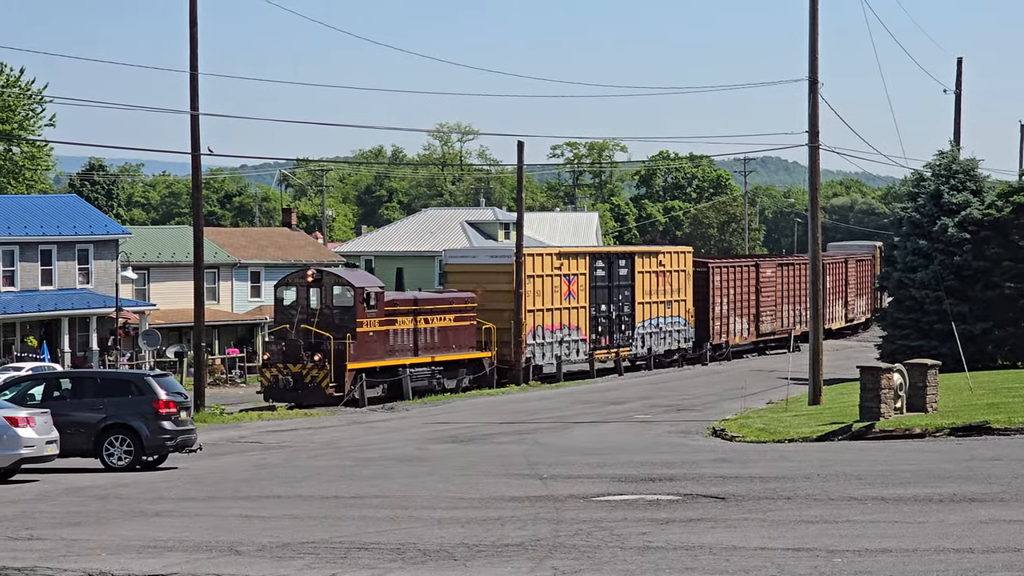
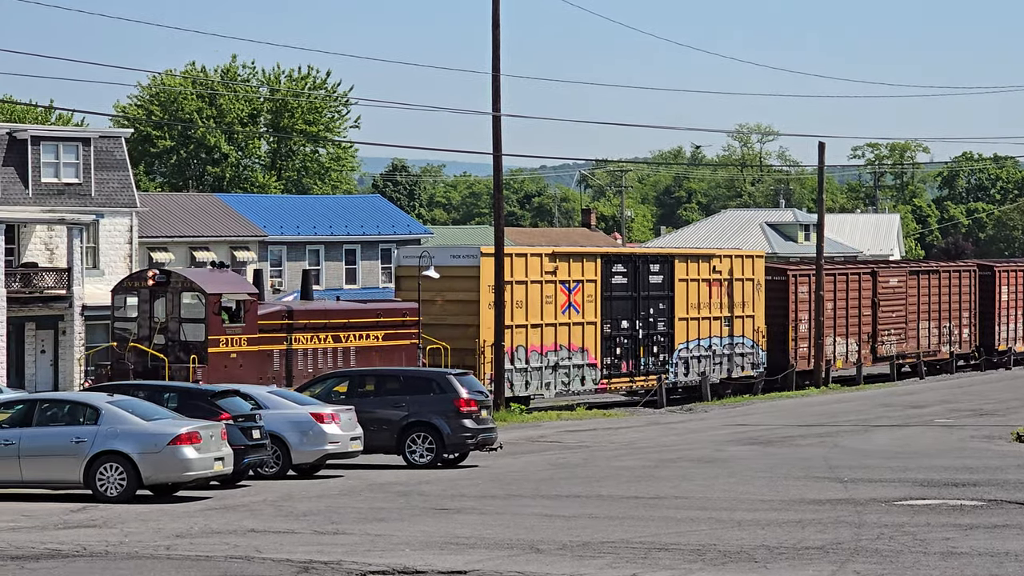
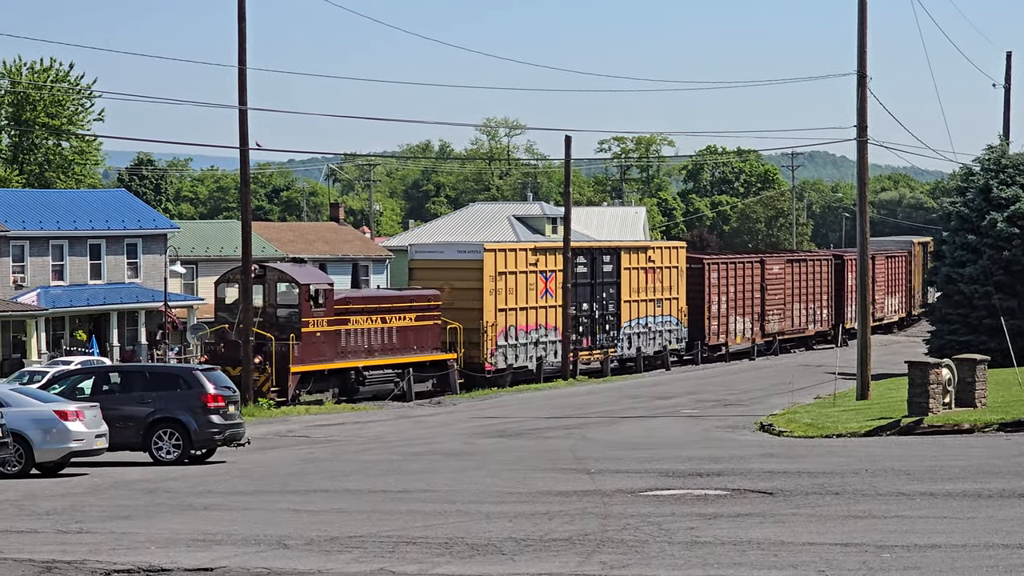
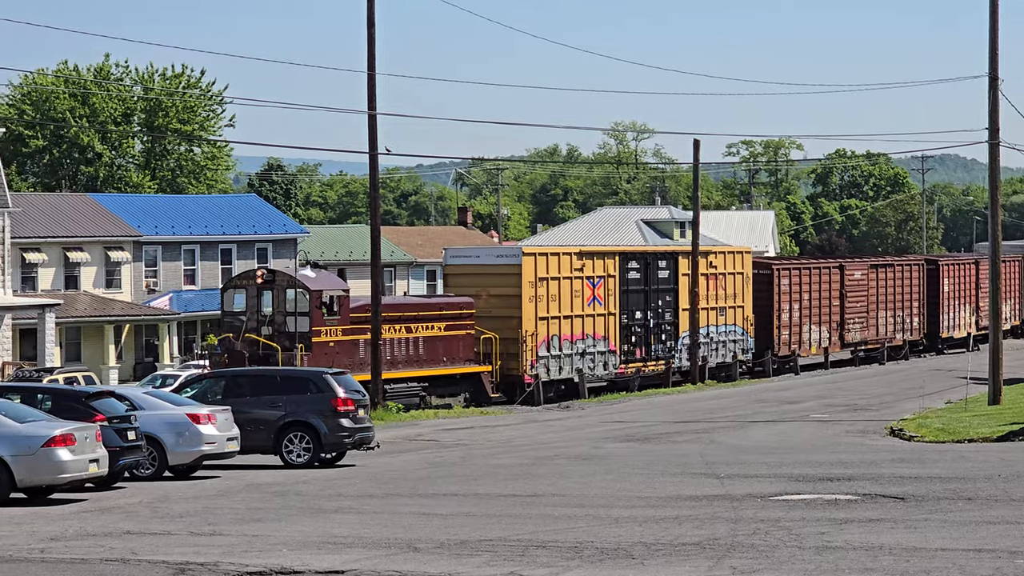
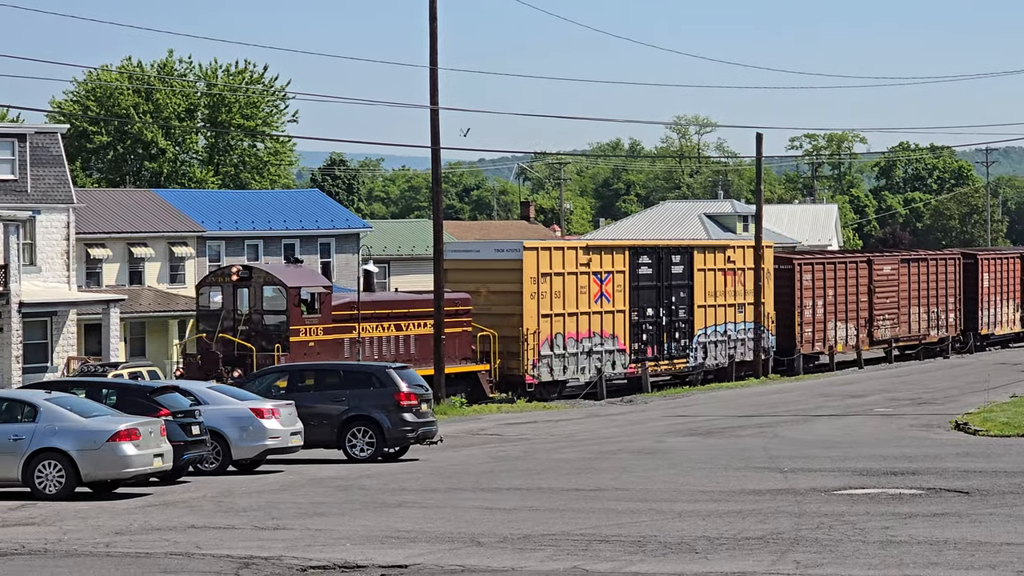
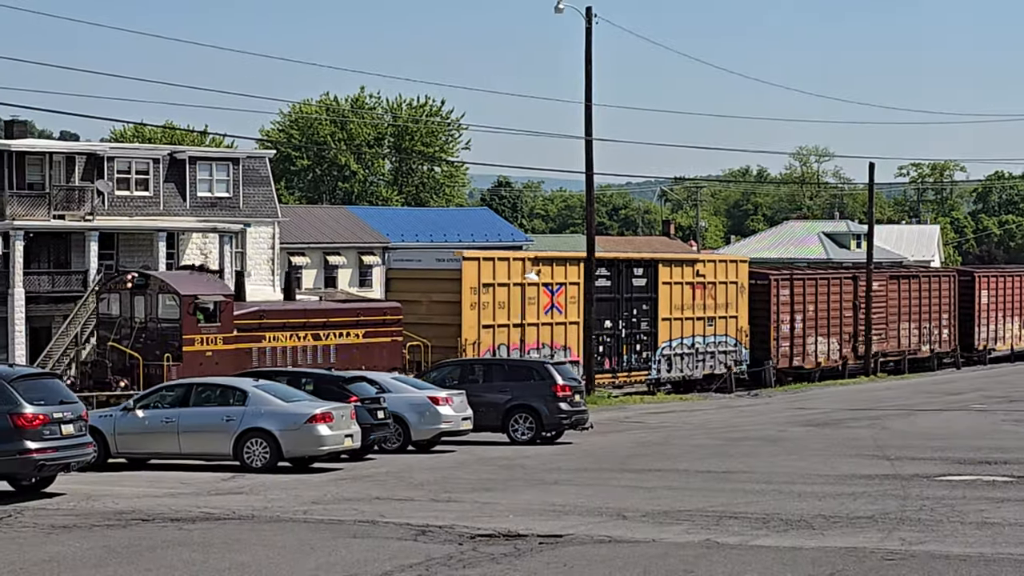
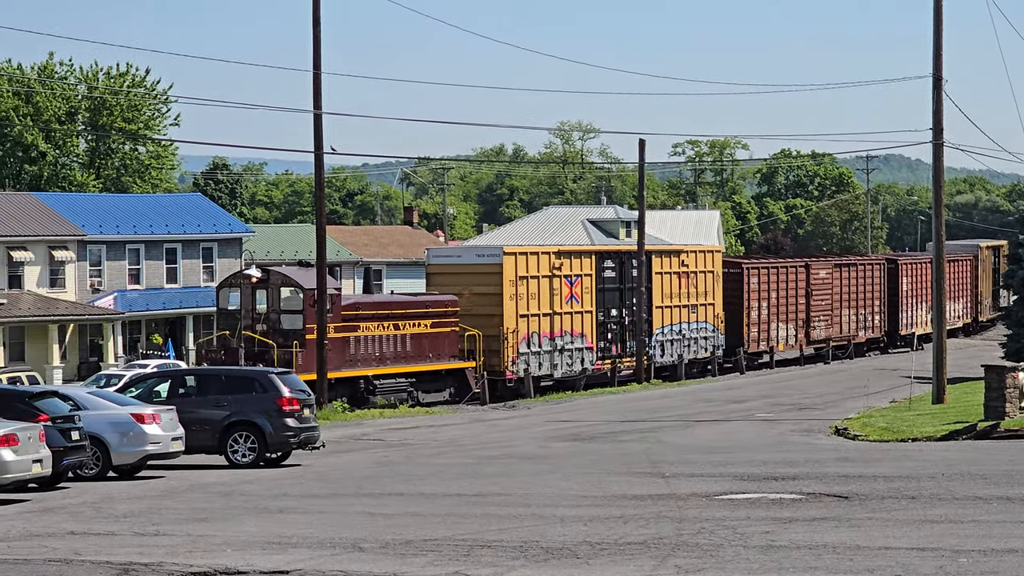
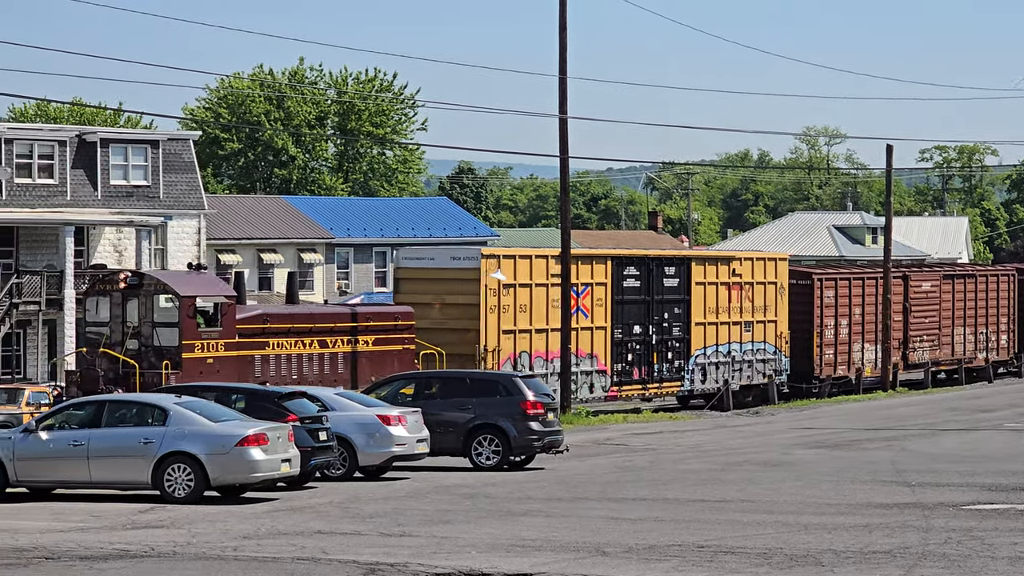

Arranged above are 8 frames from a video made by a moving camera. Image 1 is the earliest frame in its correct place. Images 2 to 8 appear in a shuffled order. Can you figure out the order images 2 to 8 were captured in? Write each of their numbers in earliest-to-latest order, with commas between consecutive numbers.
3, 7, 4, 5, 2, 8, 6
